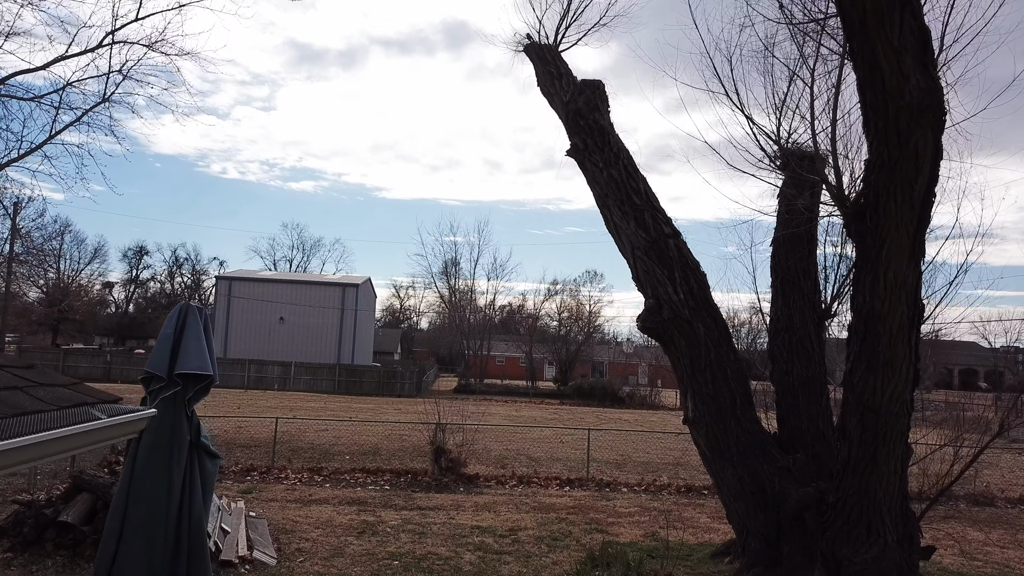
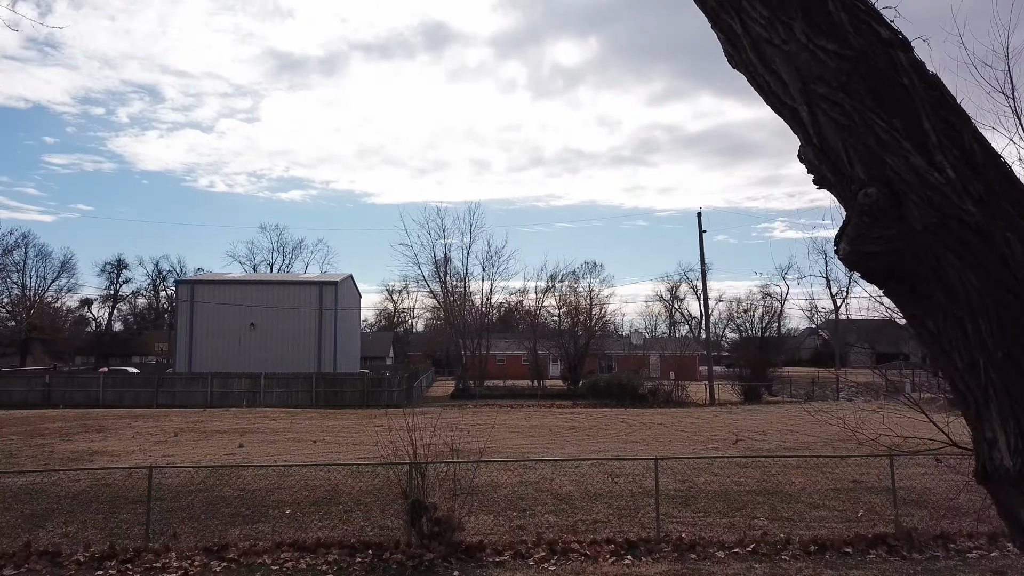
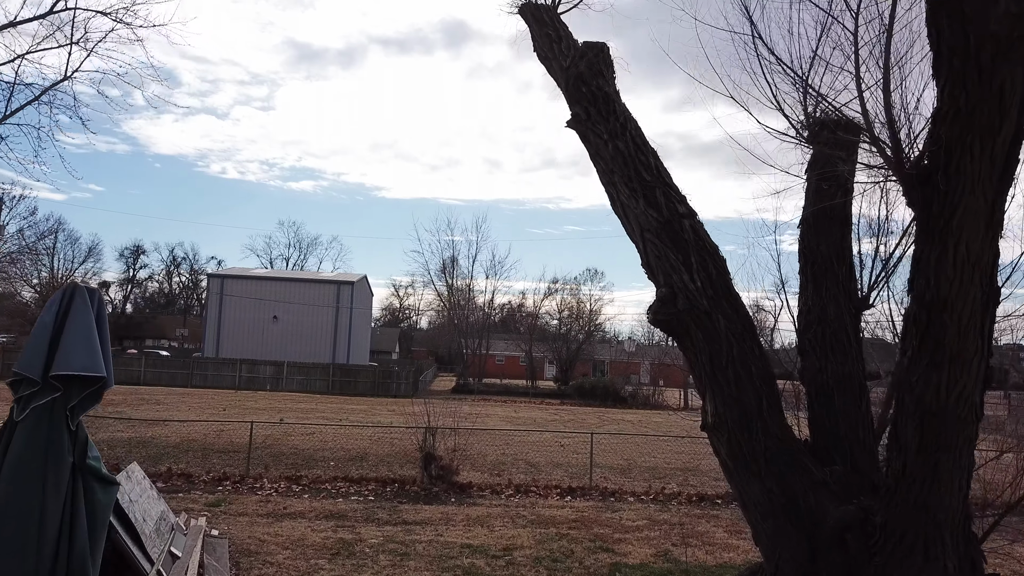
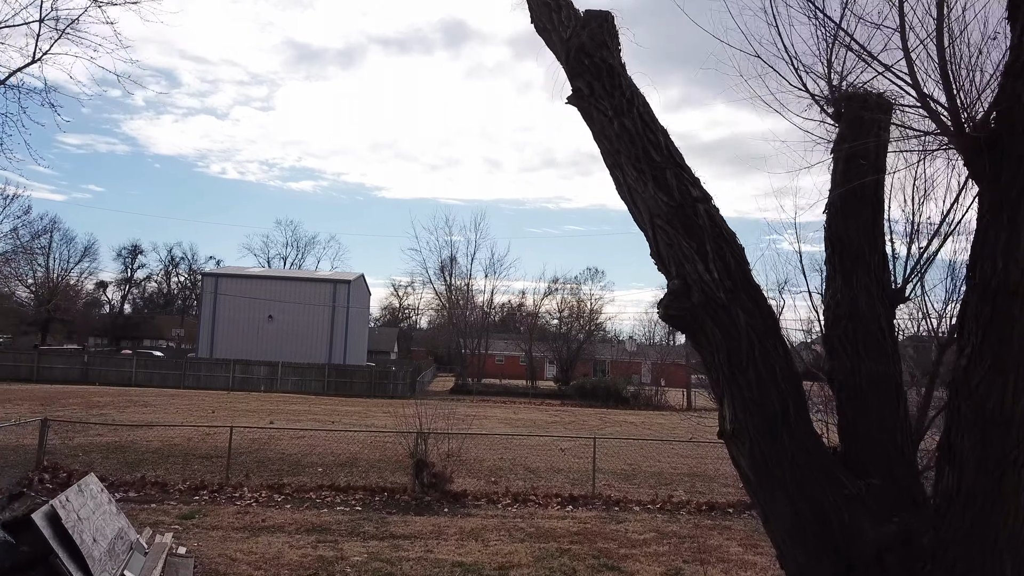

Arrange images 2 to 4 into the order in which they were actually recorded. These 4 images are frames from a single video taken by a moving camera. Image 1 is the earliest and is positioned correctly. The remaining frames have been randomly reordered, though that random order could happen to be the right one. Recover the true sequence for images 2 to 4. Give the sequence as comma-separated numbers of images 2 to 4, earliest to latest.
3, 4, 2
